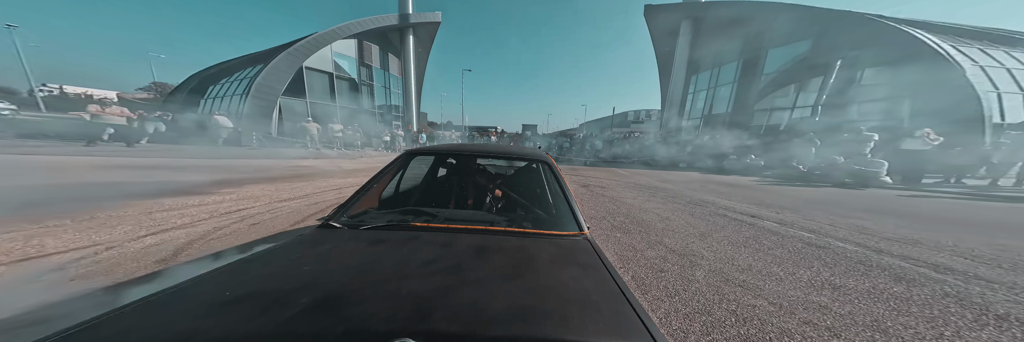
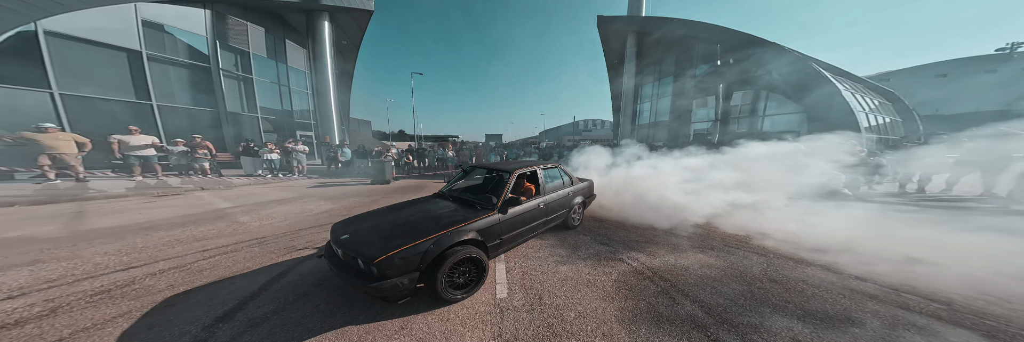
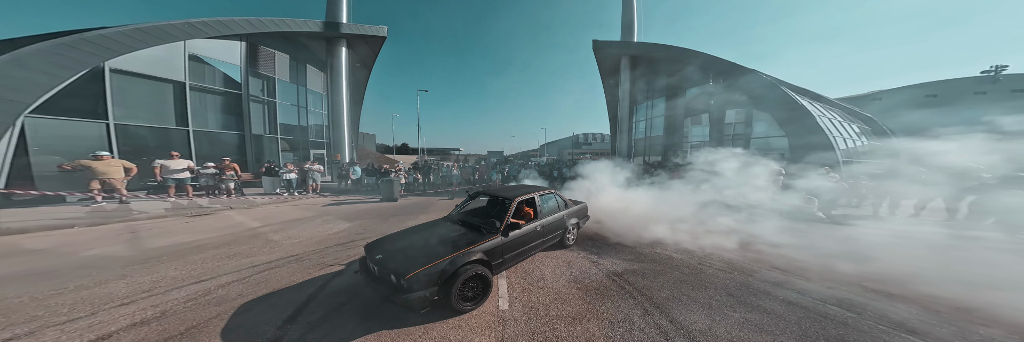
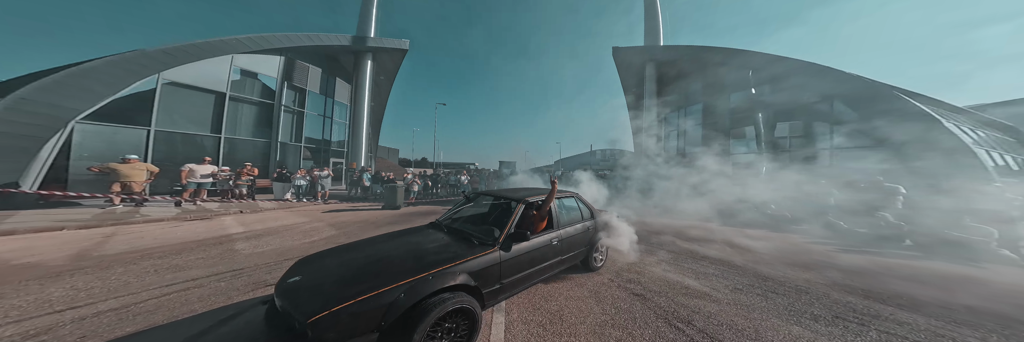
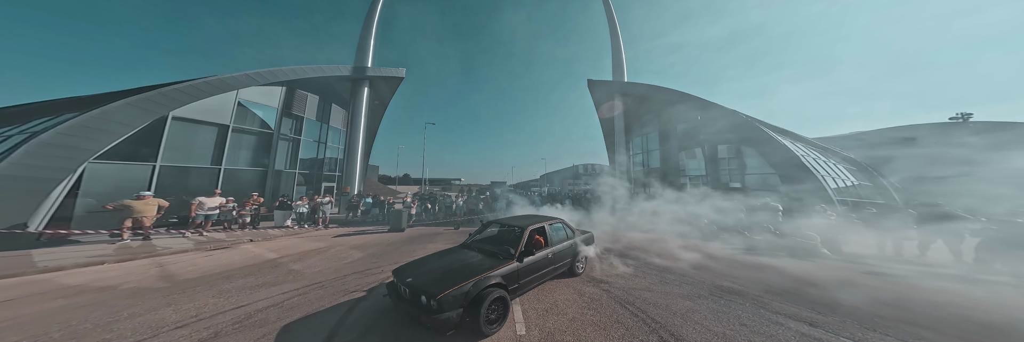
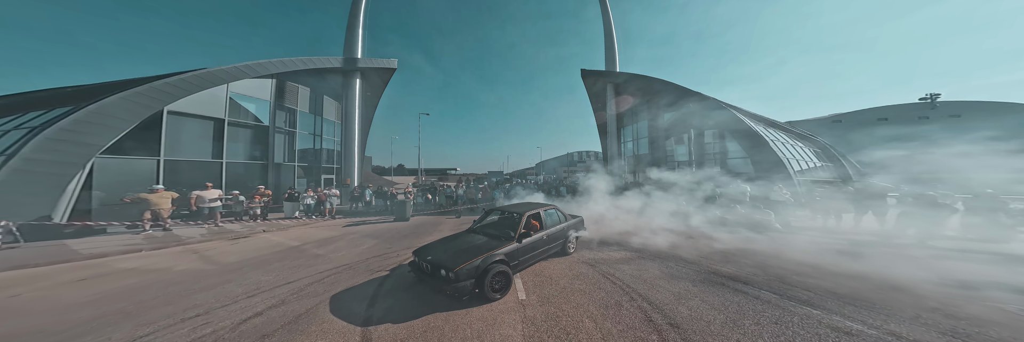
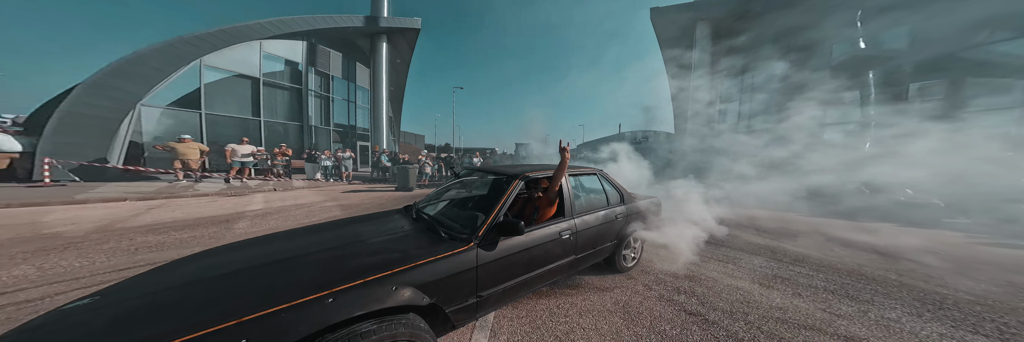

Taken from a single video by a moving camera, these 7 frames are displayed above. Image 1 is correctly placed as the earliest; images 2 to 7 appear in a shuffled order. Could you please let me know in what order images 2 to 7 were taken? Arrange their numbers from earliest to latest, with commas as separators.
2, 3, 6, 5, 4, 7
